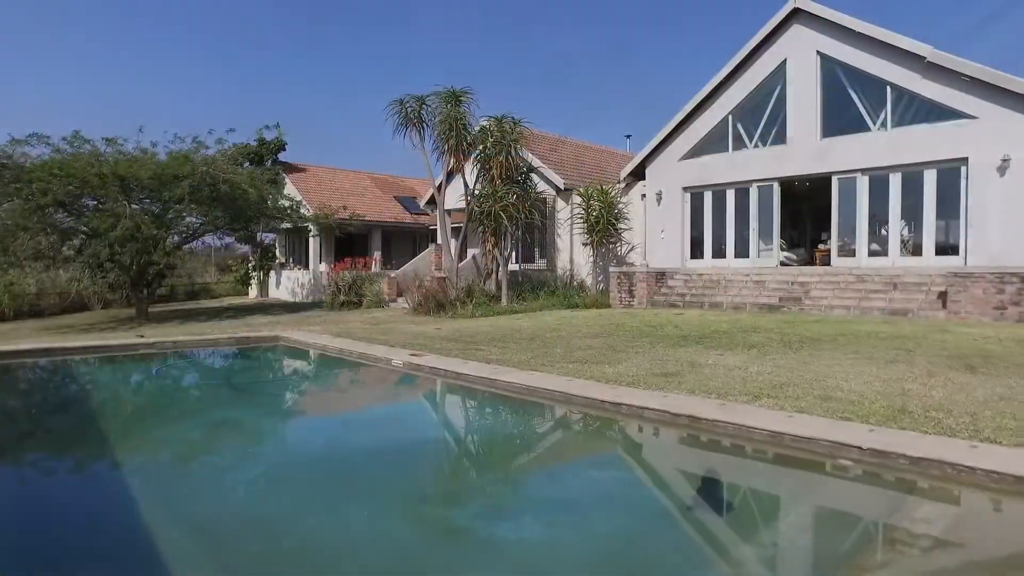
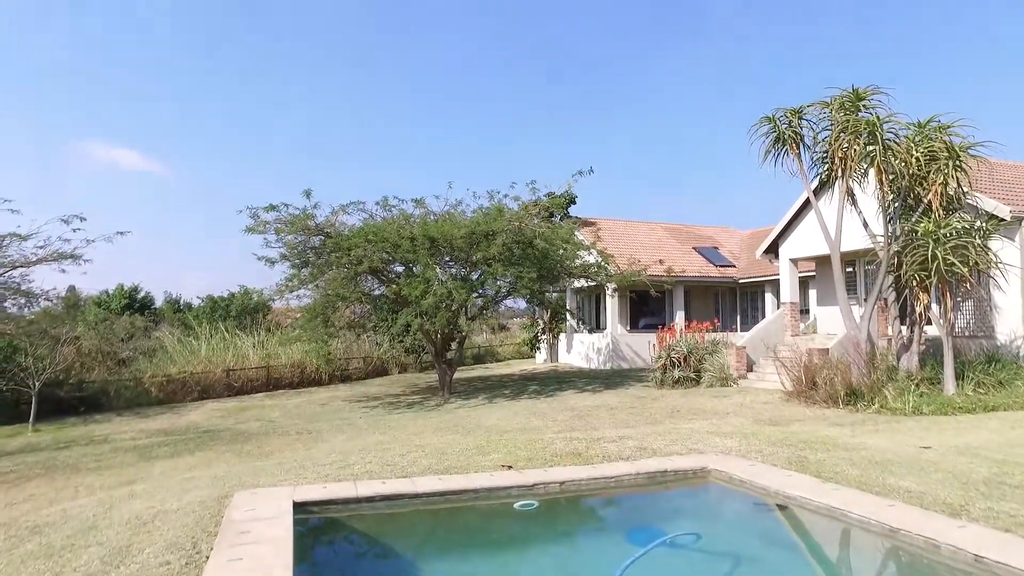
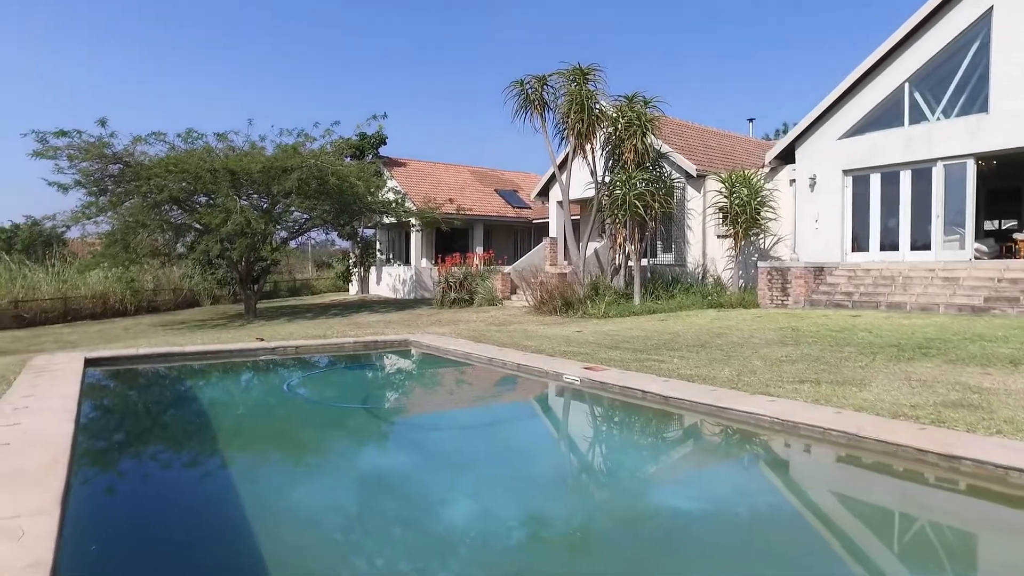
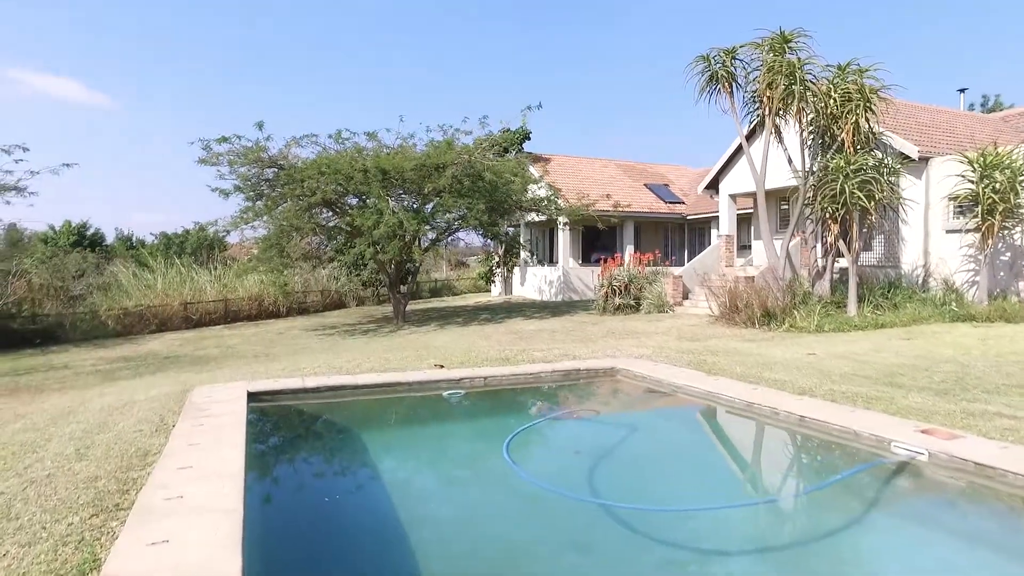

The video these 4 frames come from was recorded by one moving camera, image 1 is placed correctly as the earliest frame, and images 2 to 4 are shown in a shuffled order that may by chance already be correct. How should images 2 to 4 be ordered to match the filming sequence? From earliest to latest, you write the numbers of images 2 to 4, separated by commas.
3, 4, 2
